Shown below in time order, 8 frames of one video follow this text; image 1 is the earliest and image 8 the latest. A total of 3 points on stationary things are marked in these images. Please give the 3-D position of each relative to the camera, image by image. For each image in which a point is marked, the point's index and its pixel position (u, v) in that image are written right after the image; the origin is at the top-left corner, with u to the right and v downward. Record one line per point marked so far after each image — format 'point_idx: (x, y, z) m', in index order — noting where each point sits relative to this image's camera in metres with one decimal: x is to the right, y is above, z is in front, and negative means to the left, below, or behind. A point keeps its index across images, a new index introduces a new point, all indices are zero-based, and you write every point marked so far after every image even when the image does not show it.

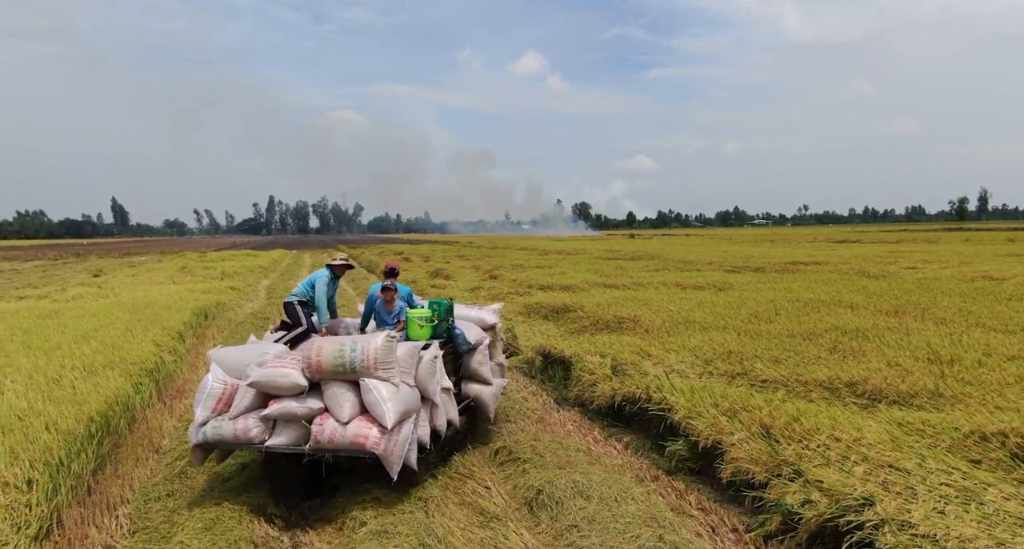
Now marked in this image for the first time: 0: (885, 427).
0: (+2.8, -1.1, +4.7) m
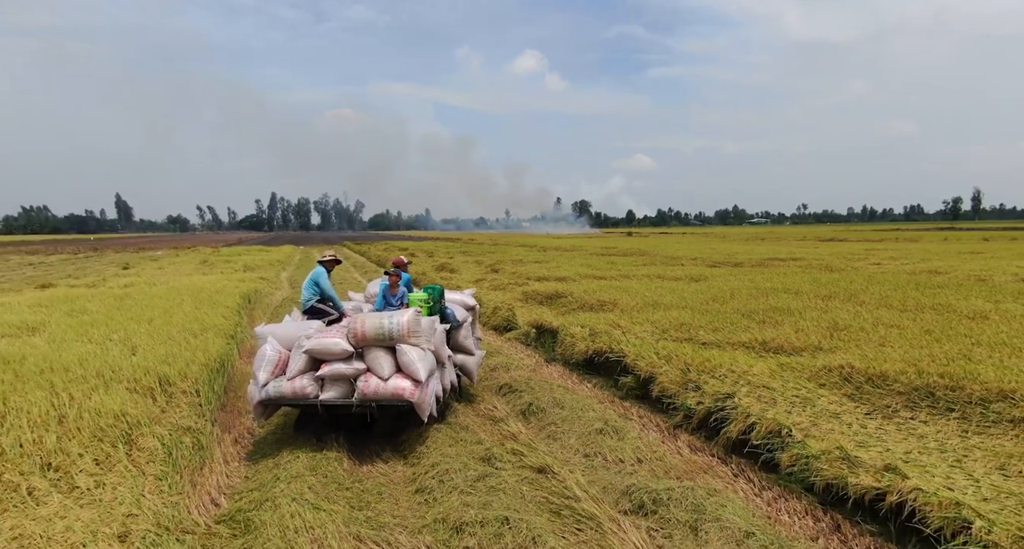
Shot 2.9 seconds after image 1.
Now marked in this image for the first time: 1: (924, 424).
0: (+2.8, -1.0, +6.7) m
1: (+3.5, -1.3, +5.2) m
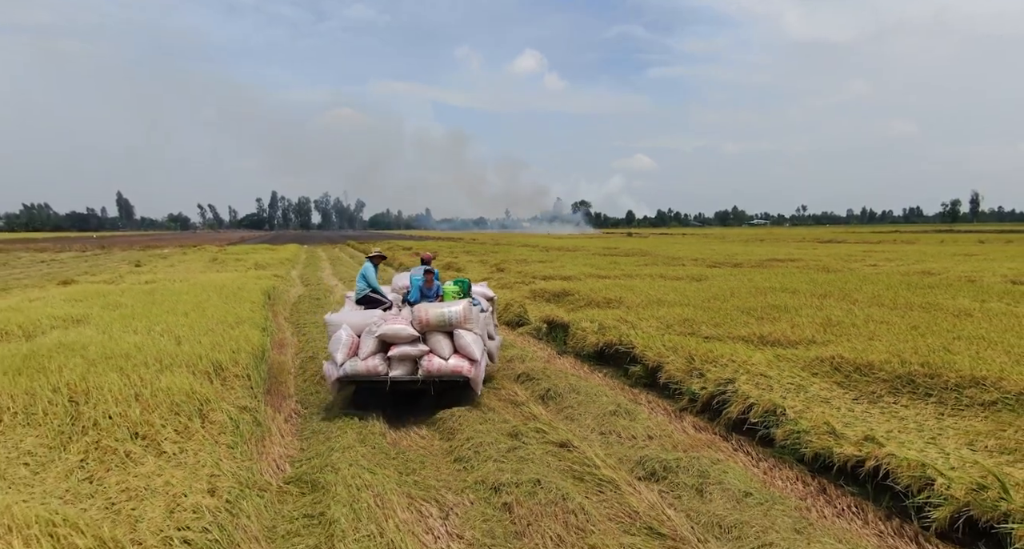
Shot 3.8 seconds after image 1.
0: (+3.1, -1.0, +7.3) m
1: (+3.7, -1.3, +5.8) m
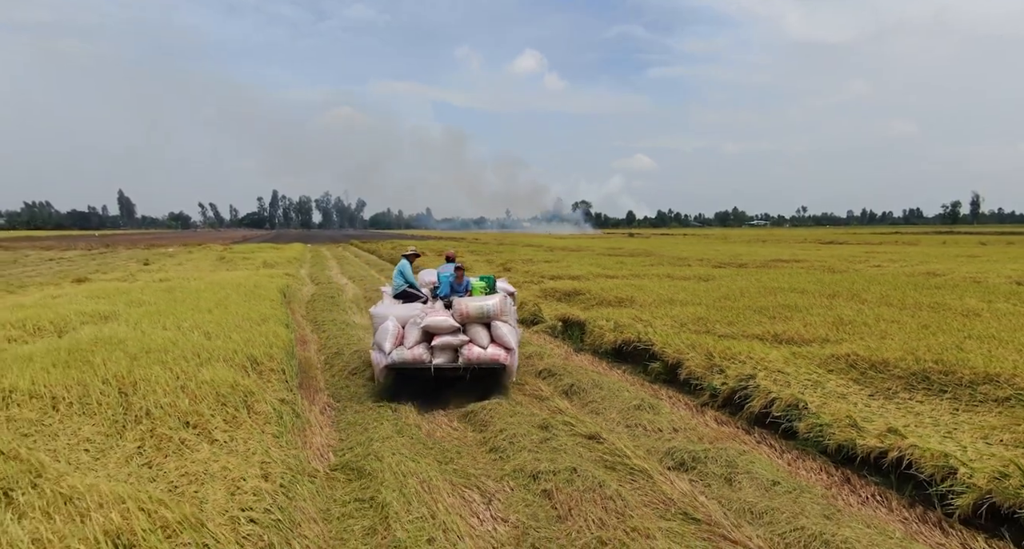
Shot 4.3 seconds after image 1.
0: (+3.3, -1.0, +7.5) m
1: (+4.0, -1.3, +6.1) m
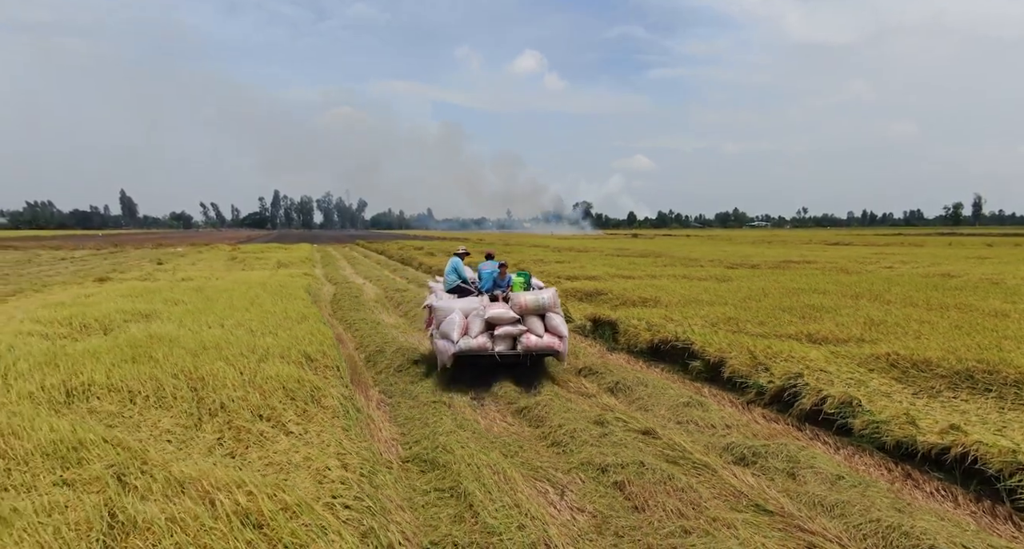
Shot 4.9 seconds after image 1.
0: (+3.9, -1.0, +7.7) m
1: (+4.6, -1.3, +6.2) m
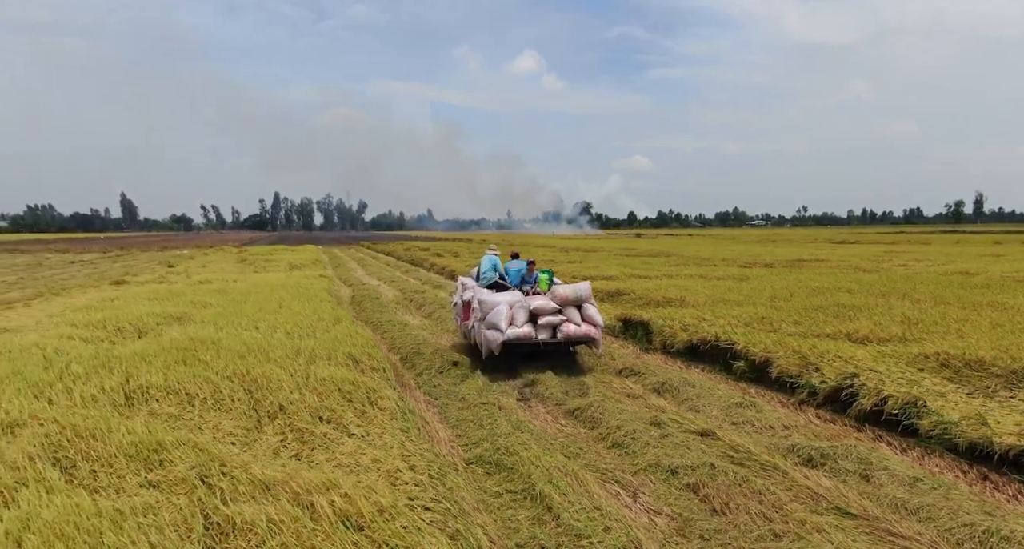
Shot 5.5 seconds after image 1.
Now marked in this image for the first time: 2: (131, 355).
0: (+4.4, -0.9, +7.6) m
1: (+5.1, -1.2, +6.2) m
2: (-4.2, -0.9, +6.7) m
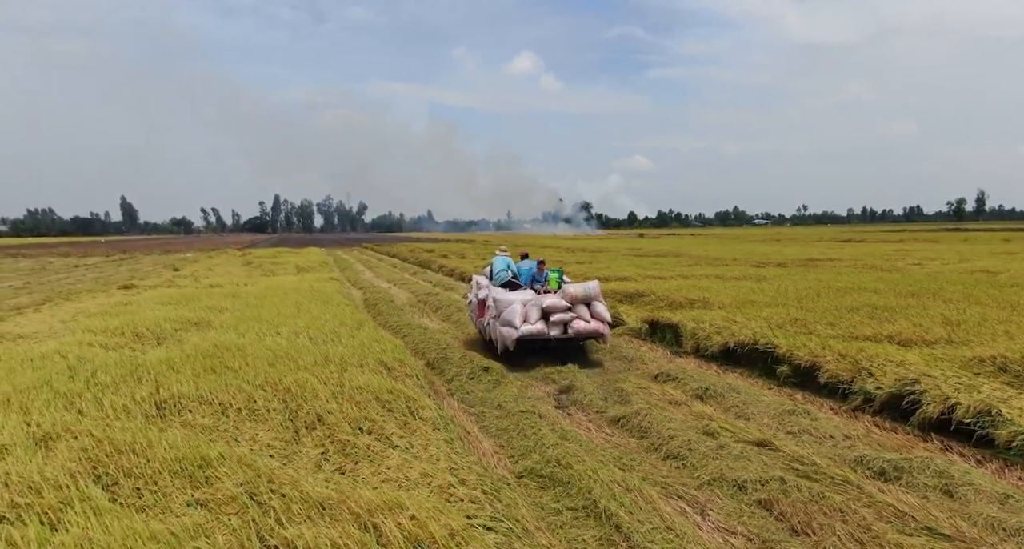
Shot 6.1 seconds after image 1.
0: (+4.9, -1.0, +7.4) m
1: (+5.6, -1.2, +5.9) m
2: (-3.8, -0.9, +6.4) m
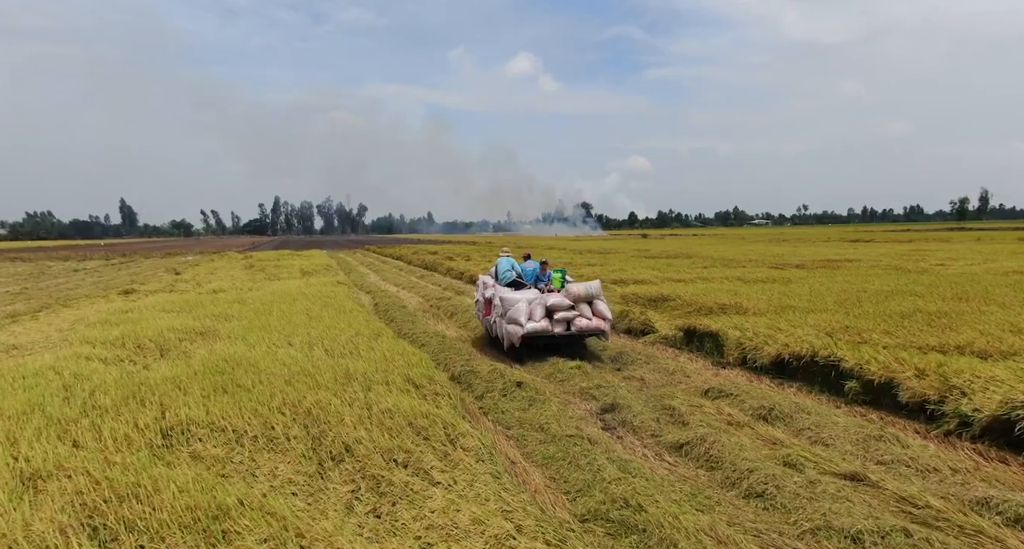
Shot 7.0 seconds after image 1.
0: (+5.3, -1.0, +6.6) m
1: (+6.0, -1.3, +5.2) m
2: (-3.3, -1.0, +5.7) m
